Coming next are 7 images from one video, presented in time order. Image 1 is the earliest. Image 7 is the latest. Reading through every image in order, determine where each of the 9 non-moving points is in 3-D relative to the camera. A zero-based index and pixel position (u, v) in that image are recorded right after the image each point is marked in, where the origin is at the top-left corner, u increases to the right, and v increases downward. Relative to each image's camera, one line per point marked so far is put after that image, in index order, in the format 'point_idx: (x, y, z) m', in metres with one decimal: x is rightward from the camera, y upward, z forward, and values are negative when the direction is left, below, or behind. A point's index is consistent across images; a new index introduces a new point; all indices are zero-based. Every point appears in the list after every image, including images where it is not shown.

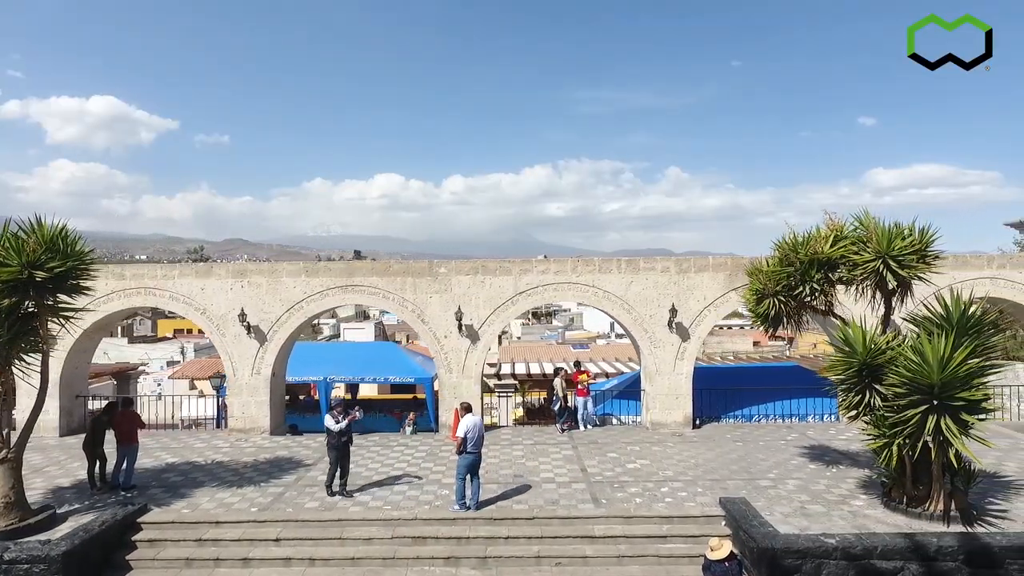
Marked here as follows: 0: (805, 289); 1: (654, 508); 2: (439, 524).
0: (+4.1, 0.0, +8.3) m
1: (+2.0, -3.2, +8.6) m
2: (-1.0, -3.3, +8.3) m
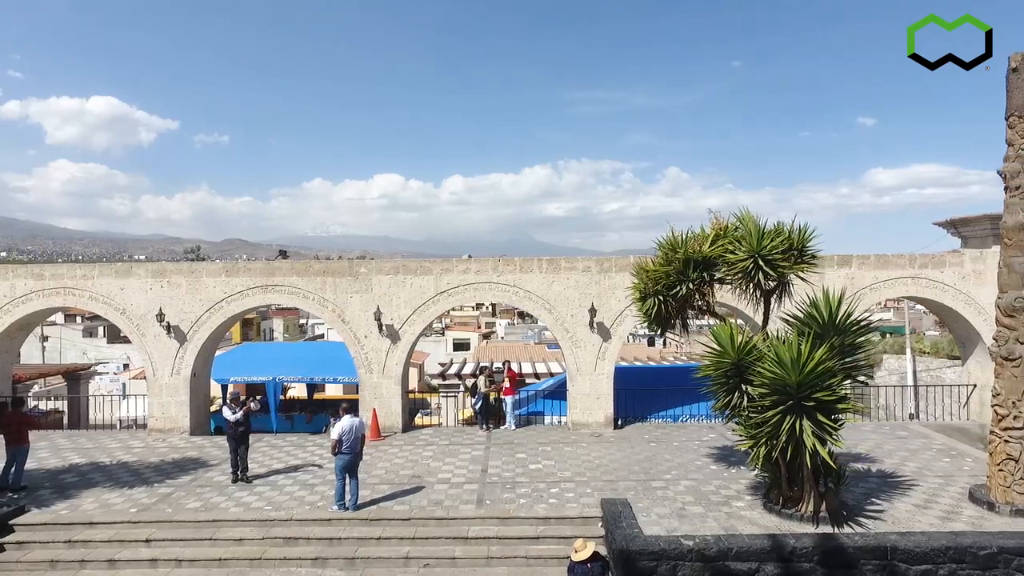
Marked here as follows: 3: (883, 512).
0: (+2.4, 0.0, +8.3) m
1: (+0.3, -3.2, +8.6) m
2: (-2.8, -3.3, +8.3) m
3: (+5.1, -3.1, +8.2) m
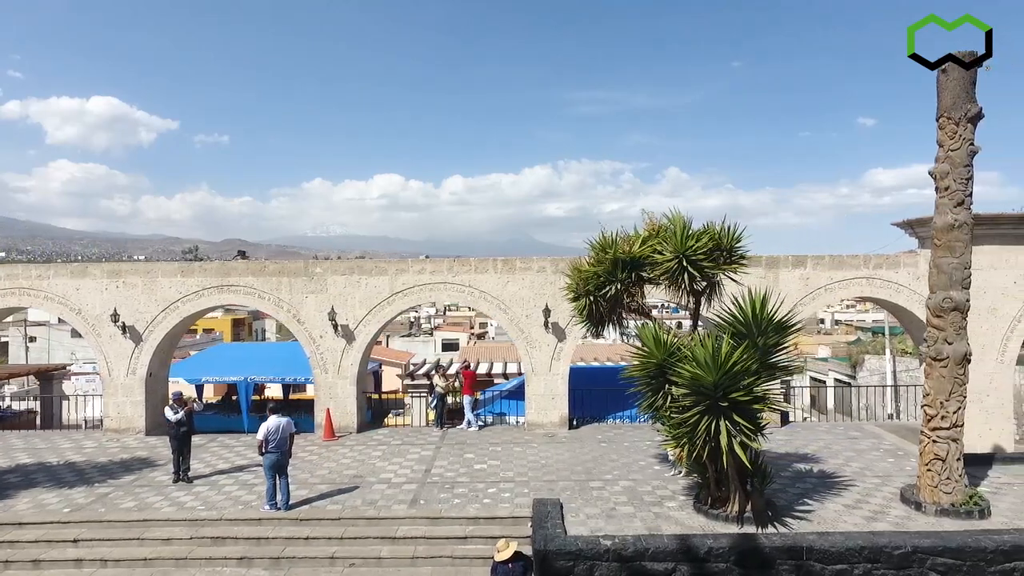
0: (+1.4, 0.0, +8.3) m
1: (-0.7, -3.2, +8.6) m
2: (-3.8, -3.3, +8.3) m
3: (+4.1, -3.1, +8.2) m
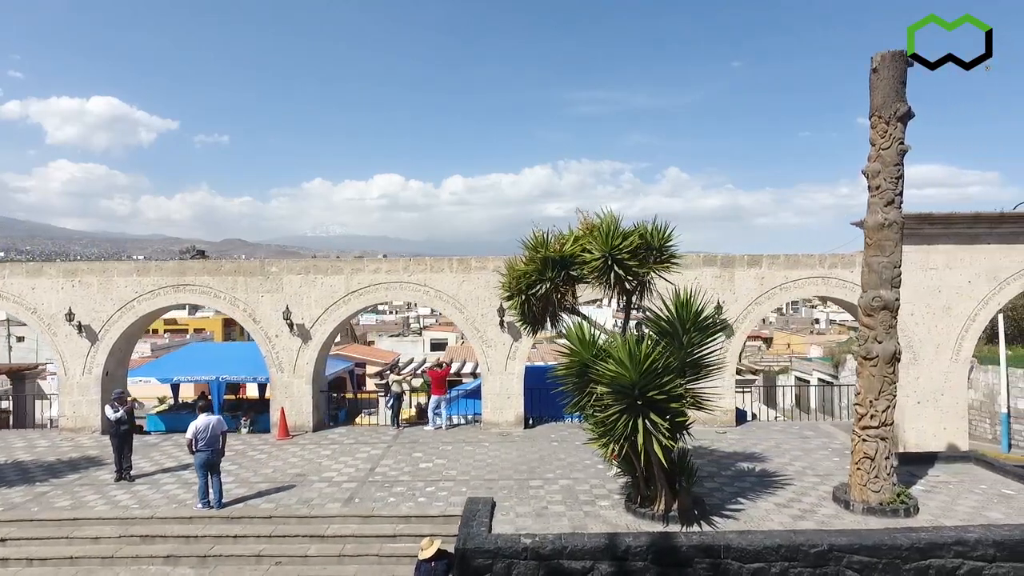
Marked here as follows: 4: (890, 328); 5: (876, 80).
0: (+0.4, 0.0, +8.3) m
1: (-1.6, -3.2, +8.6) m
2: (-4.7, -3.3, +8.3) m
3: (+3.2, -3.1, +8.2) m
4: (+5.2, -0.6, +8.2) m
5: (+5.2, +2.9, +8.4) m
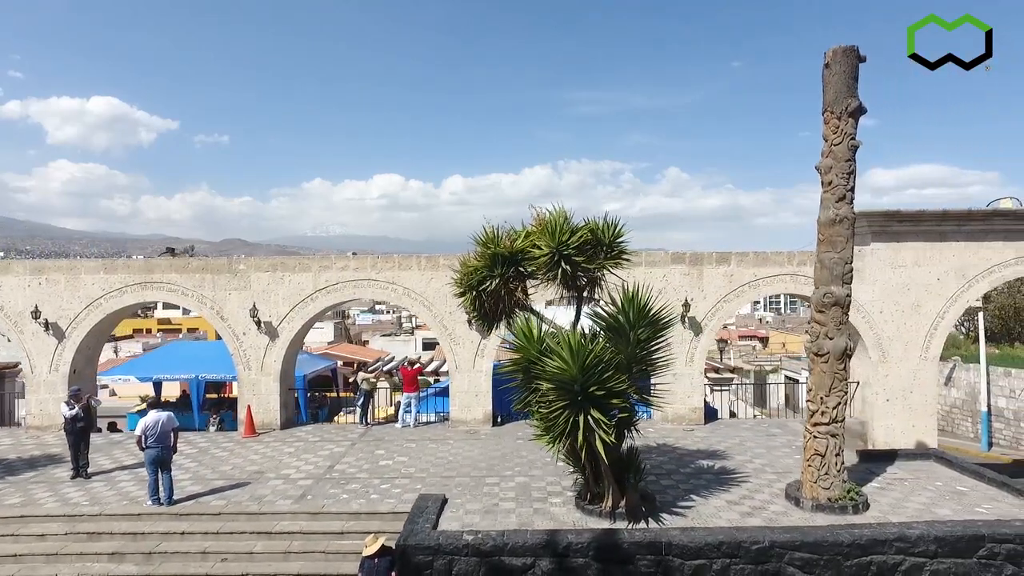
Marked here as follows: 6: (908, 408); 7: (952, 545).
0: (-0.3, +0.1, +8.3) m
1: (-2.3, -3.1, +8.6) m
2: (-5.4, -3.2, +8.3) m
3: (+2.5, -3.0, +8.2) m
4: (+4.5, -0.5, +8.2) m
5: (+4.5, +3.0, +8.3) m
6: (+8.6, -2.6, +12.8) m
7: (+5.1, -3.0, +6.9) m
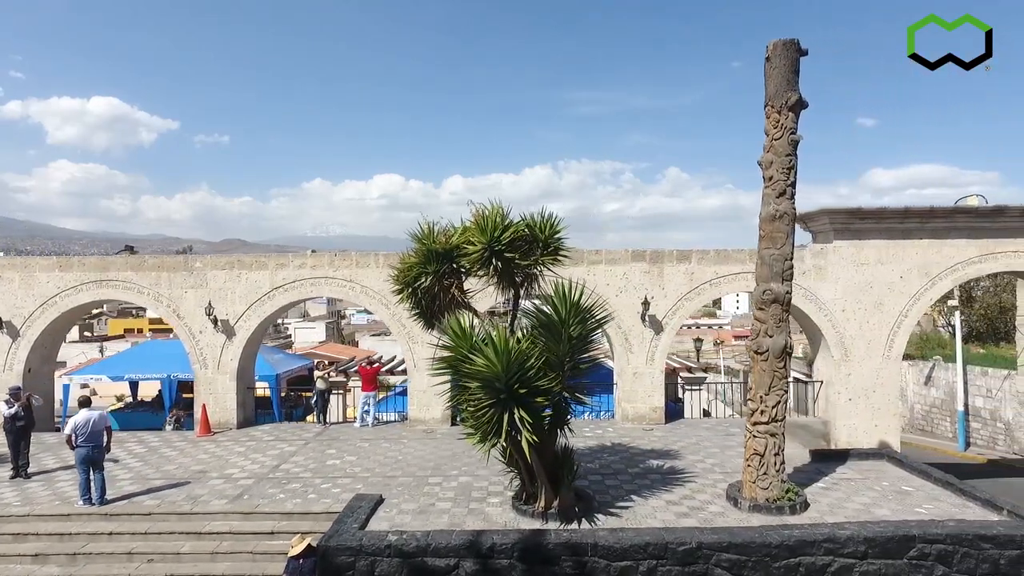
0: (-1.2, +0.1, +8.1) m
1: (-3.2, -3.1, +8.5) m
2: (-6.3, -3.2, +8.1) m
3: (+1.6, -3.0, +8.0) m
4: (+3.6, -0.5, +8.0) m
5: (+3.6, +3.0, +8.2) m
6: (+7.7, -2.5, +12.6) m
7: (+4.2, -2.9, +6.7) m
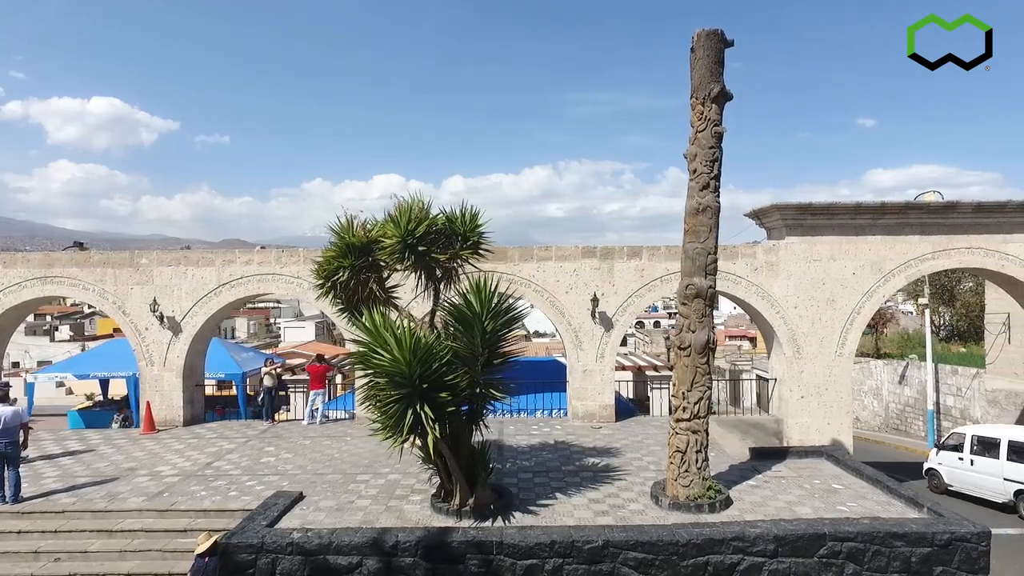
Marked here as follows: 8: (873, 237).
0: (-2.3, +0.2, +8.0) m
1: (-4.3, -3.0, +8.3) m
2: (-7.4, -3.1, +8.0) m
3: (+0.5, -2.9, +7.9) m
4: (+2.6, -0.4, +7.9) m
5: (+2.5, +3.1, +8.1) m
6: (+6.6, -2.5, +12.5) m
7: (+3.1, -2.9, +6.6) m
8: (+7.6, +1.1, +12.4) m
